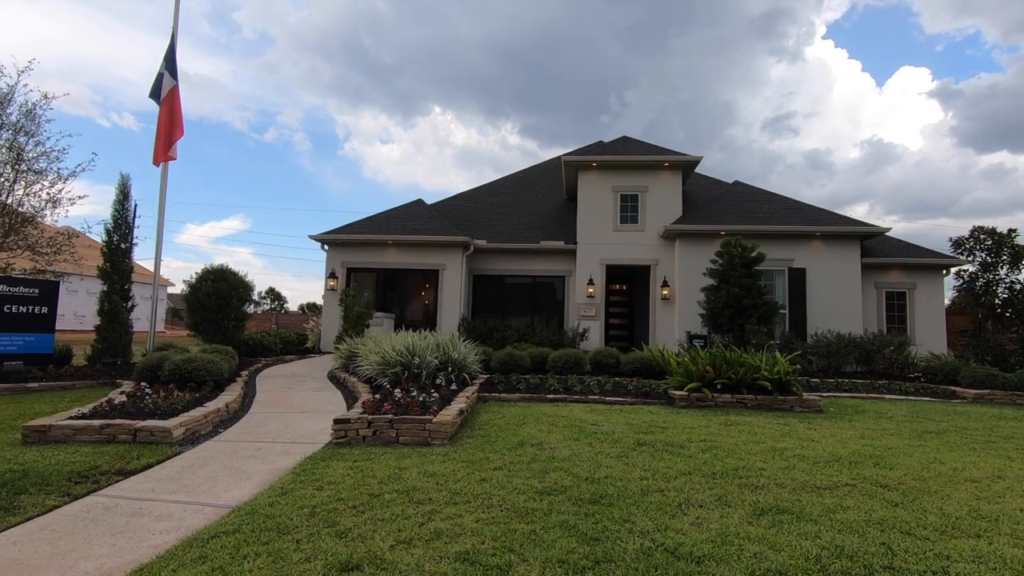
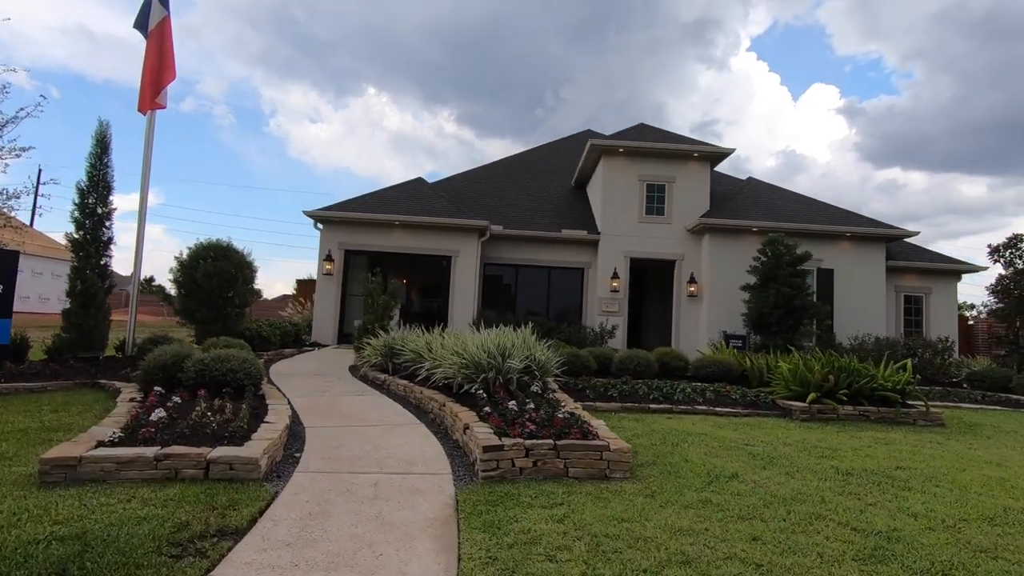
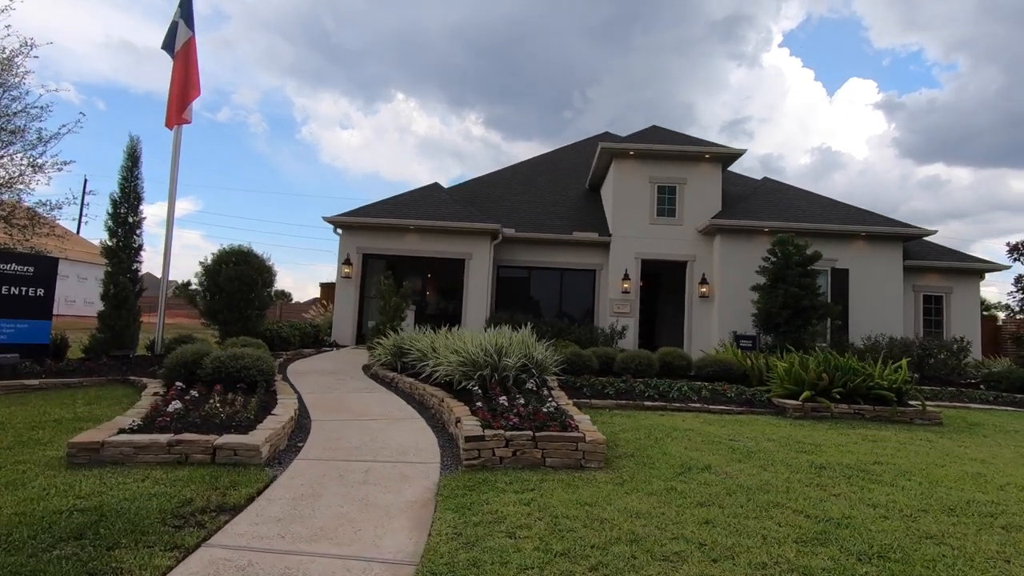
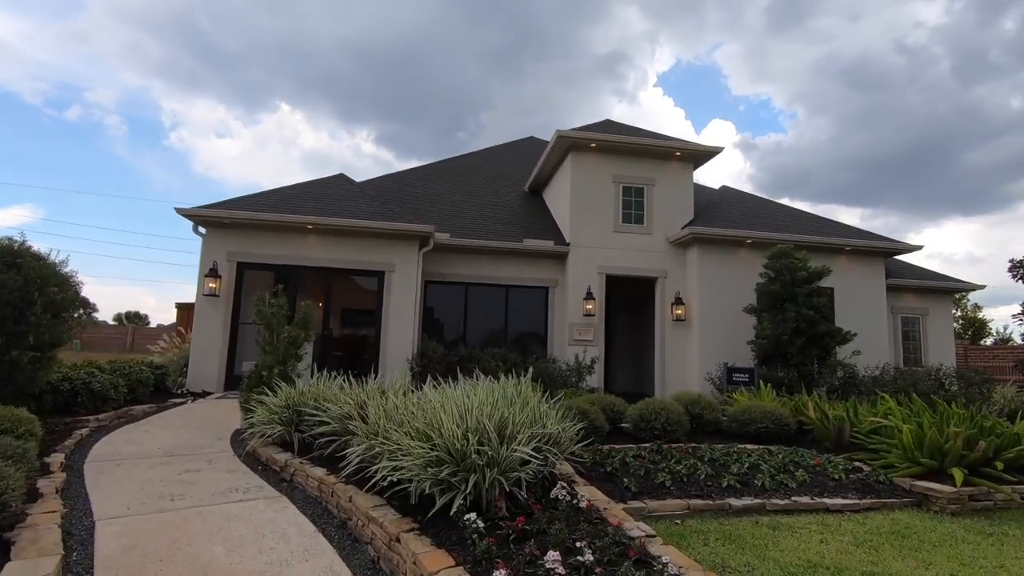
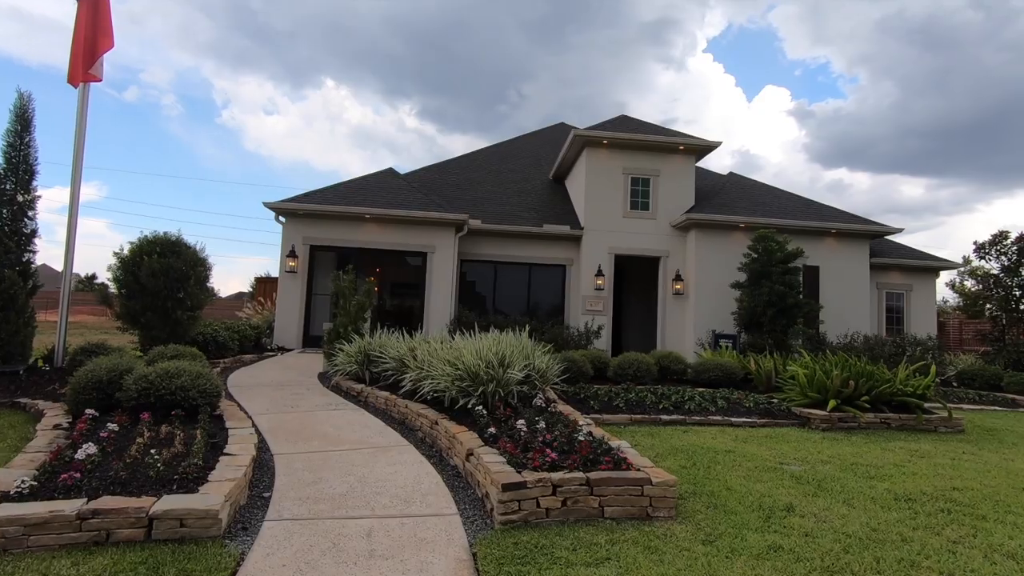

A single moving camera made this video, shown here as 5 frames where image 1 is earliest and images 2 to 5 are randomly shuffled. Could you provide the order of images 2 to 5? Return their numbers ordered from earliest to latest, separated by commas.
3, 2, 5, 4
